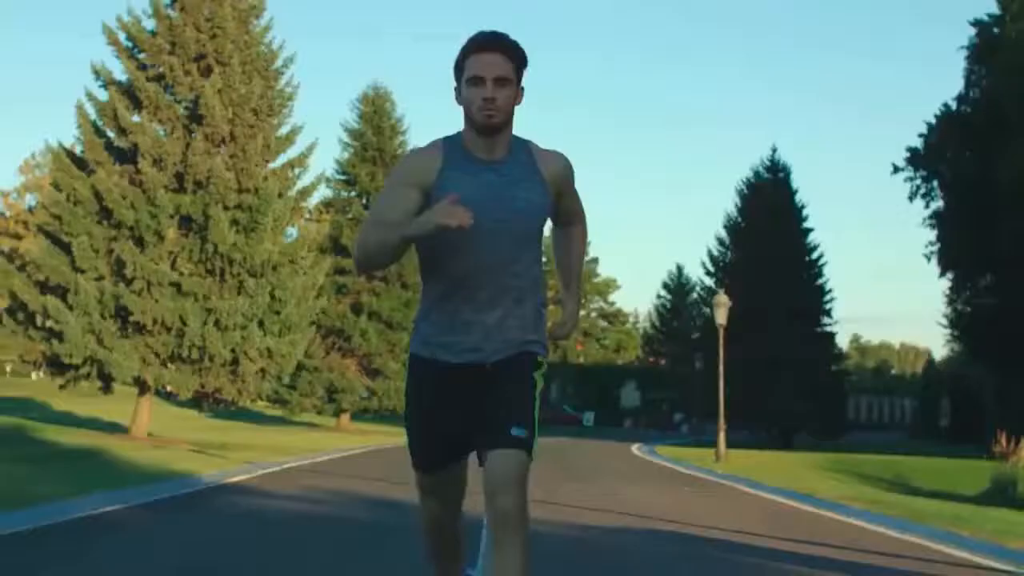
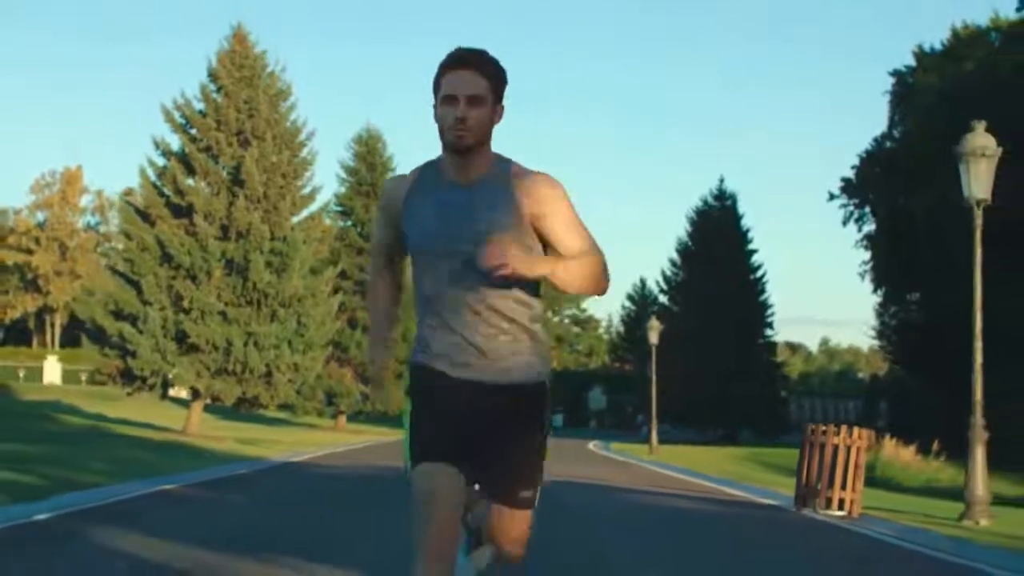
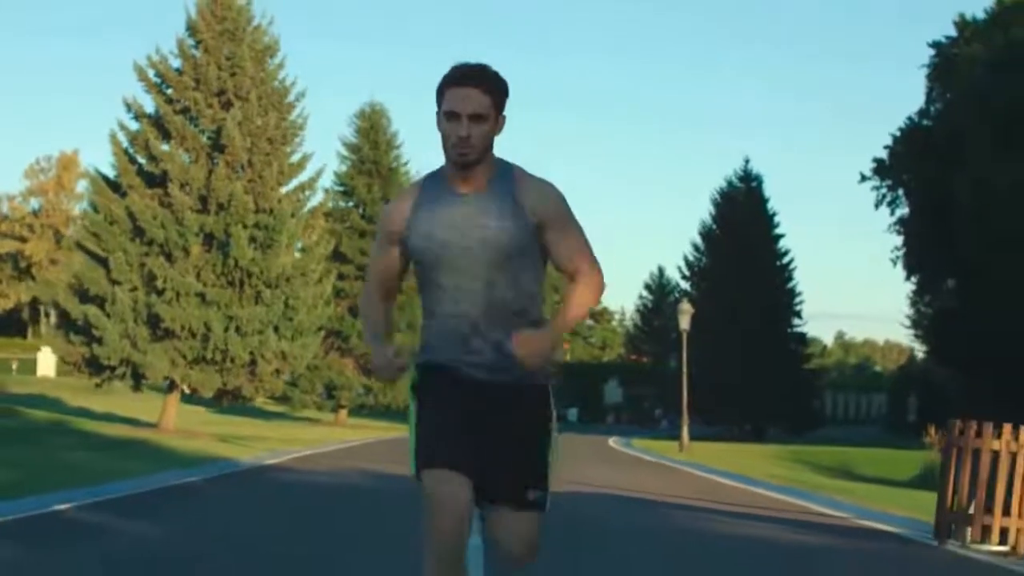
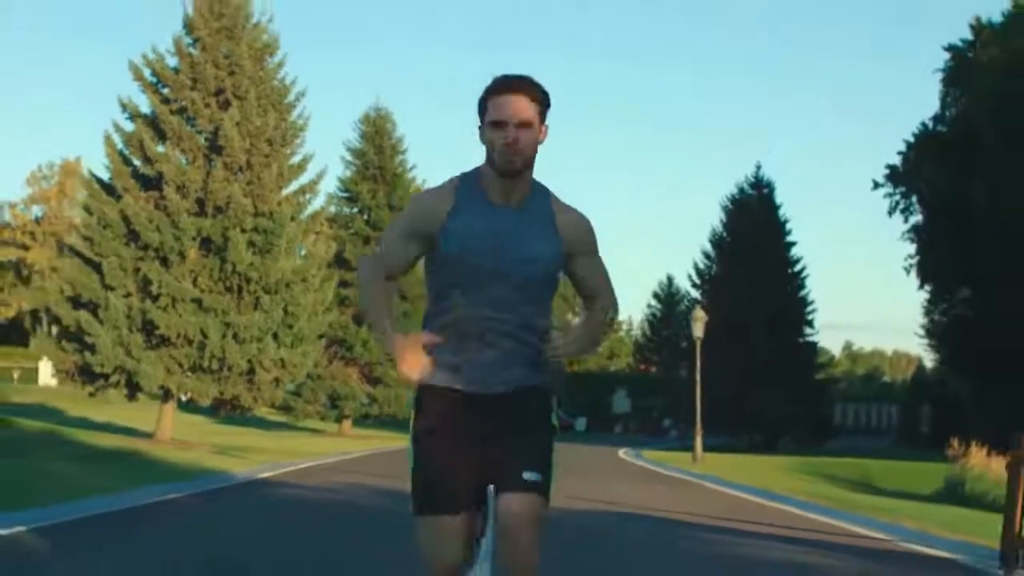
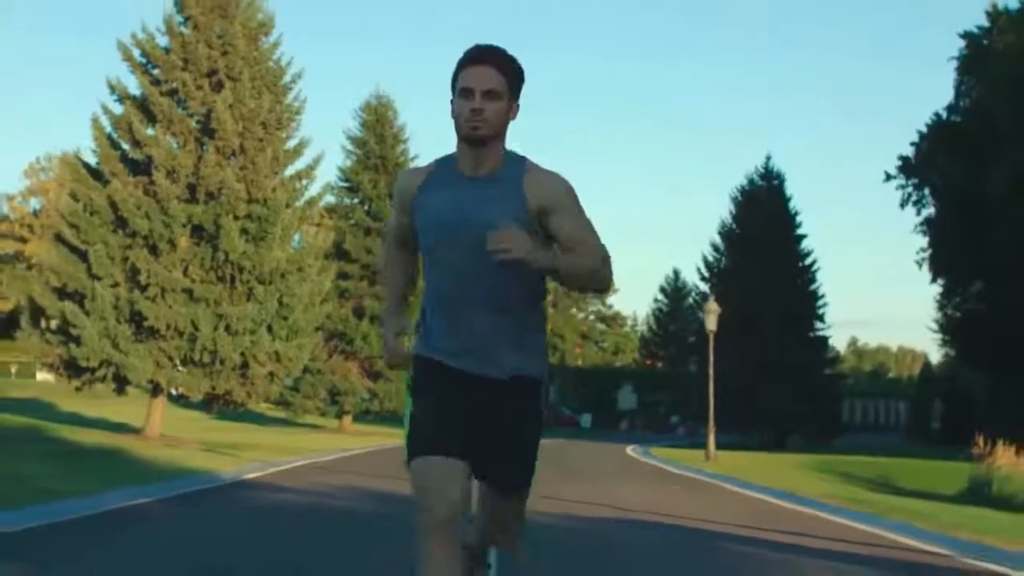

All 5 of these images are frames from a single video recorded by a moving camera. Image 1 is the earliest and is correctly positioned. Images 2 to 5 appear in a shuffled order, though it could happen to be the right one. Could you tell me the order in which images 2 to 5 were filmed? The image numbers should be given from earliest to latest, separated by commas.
5, 4, 3, 2
